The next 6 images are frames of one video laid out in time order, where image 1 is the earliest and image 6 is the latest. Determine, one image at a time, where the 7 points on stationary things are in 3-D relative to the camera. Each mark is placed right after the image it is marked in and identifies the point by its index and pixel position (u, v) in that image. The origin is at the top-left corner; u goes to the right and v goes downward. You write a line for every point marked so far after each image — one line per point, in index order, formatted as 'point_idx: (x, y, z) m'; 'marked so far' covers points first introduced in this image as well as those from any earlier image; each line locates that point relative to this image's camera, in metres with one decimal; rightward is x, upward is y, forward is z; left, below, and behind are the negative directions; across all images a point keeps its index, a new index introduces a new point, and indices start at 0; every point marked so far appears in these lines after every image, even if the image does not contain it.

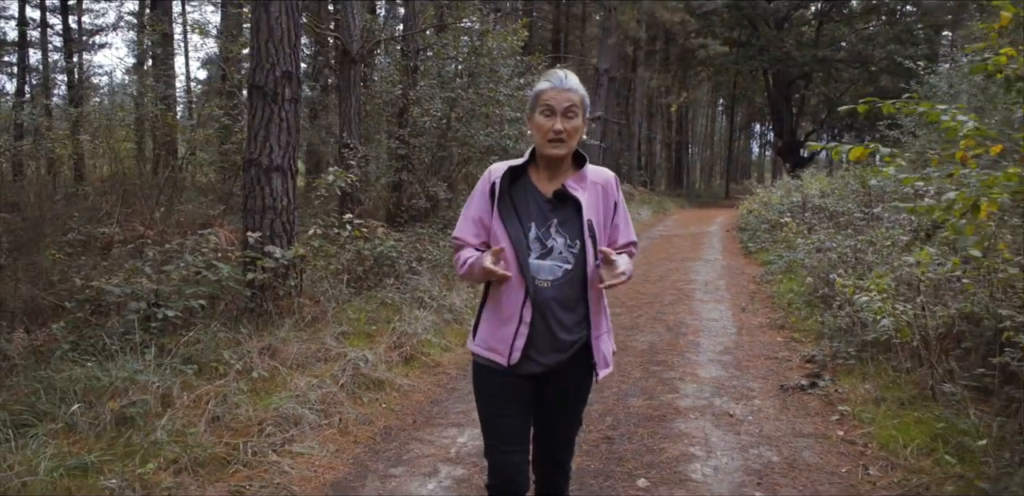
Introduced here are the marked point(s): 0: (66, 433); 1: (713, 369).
0: (-2.3, -1.0, +3.8) m
1: (+1.6, -1.0, +5.9) m
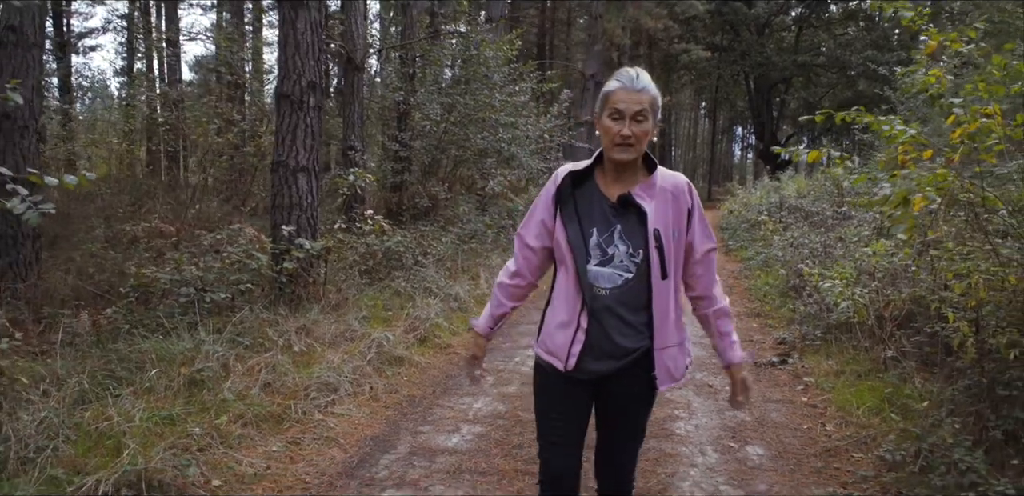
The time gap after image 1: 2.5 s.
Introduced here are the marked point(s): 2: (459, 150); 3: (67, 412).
0: (-2.2, -0.9, +4.3) m
1: (+1.7, -0.9, +6.6) m
2: (-0.8, +1.5, +11.0) m
3: (-2.5, -0.9, +3.9) m
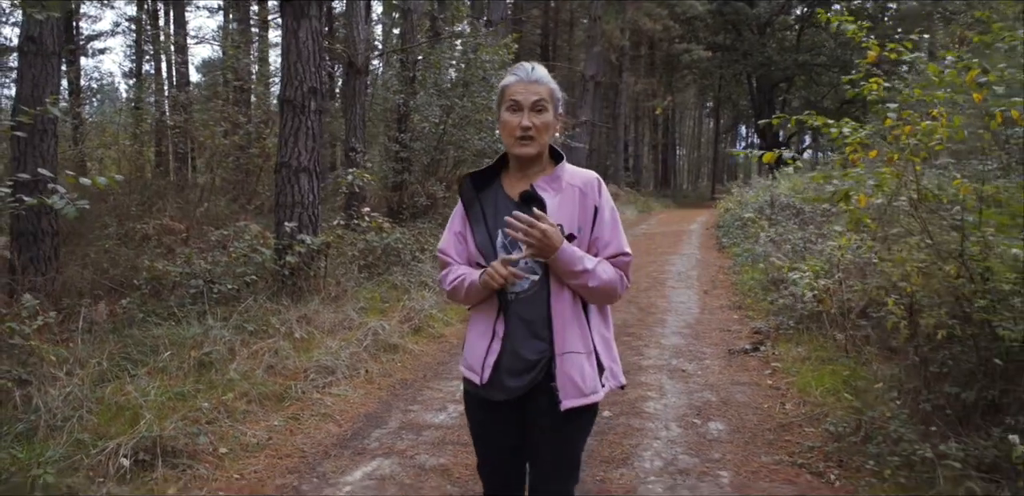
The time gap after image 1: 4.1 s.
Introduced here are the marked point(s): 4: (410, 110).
0: (-2.4, -0.8, +4.8) m
1: (+1.6, -0.9, +6.9) m
2: (-0.8, +1.6, +11.4) m
3: (-2.6, -0.9, +4.3) m
4: (-1.6, +2.2, +11.3) m
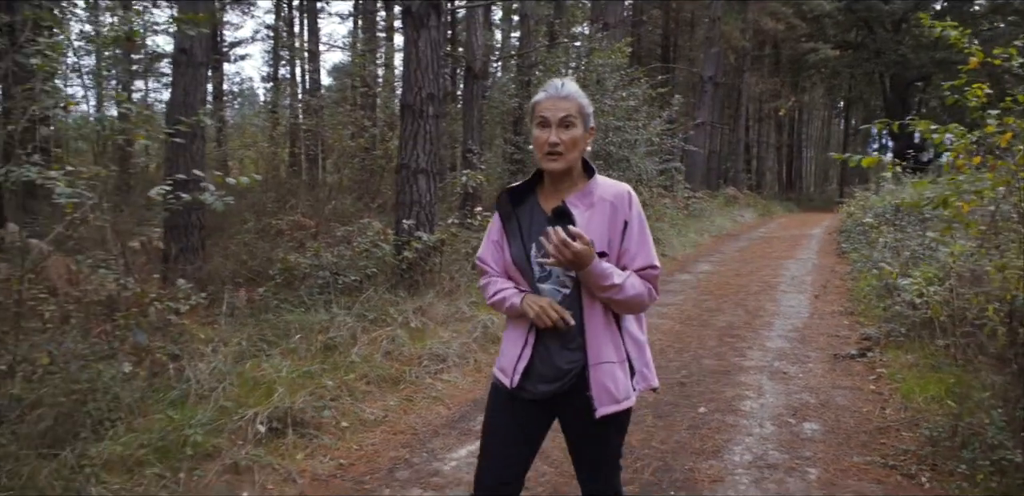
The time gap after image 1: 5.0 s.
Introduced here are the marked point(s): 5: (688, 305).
0: (-1.7, -0.8, +5.4) m
1: (+2.6, -0.9, +6.9) m
2: (+0.9, +1.6, +11.7) m
3: (-2.0, -0.8, +5.0) m
4: (+0.2, +2.2, +11.8) m
5: (+2.2, -0.7, +8.9) m
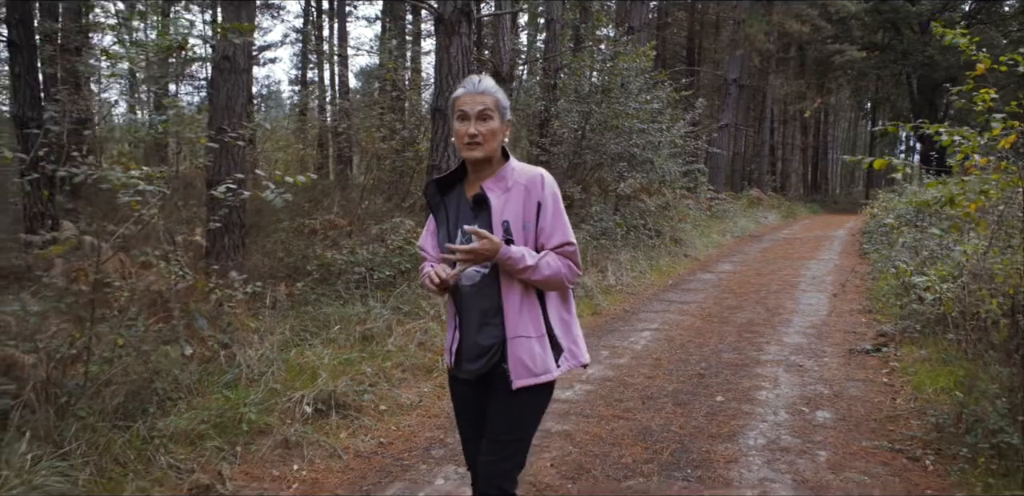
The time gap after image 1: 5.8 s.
0: (-1.4, -0.8, +5.7) m
1: (+2.8, -0.9, +7.1) m
2: (+1.4, +1.6, +12.0) m
3: (-1.8, -0.8, +5.4) m
4: (+0.6, +2.2, +12.1) m
5: (+2.5, -0.7, +9.1) m
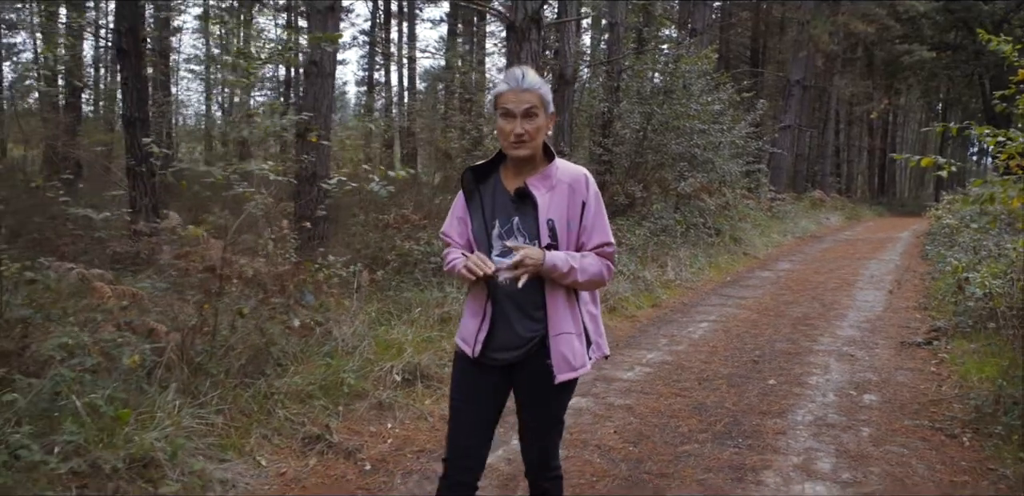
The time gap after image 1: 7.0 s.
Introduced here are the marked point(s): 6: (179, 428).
0: (-0.9, -0.7, +6.4) m
1: (+3.5, -0.9, +7.4) m
2: (+2.5, +1.6, +12.3) m
3: (-1.2, -0.7, +6.0) m
4: (+1.7, +2.3, +12.5) m
5: (+3.4, -0.7, +9.4) m
6: (-1.9, -1.0, +4.1) m
